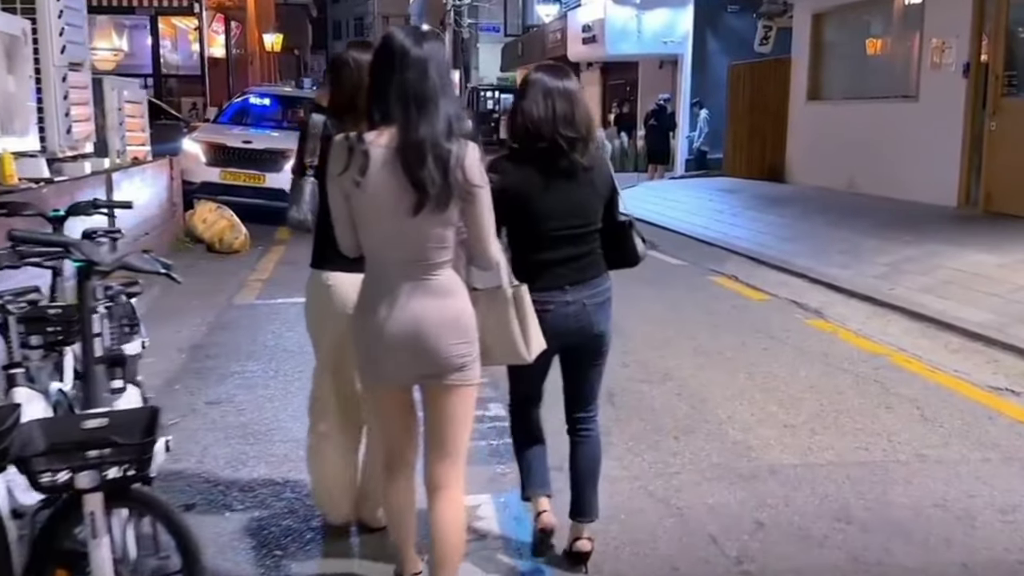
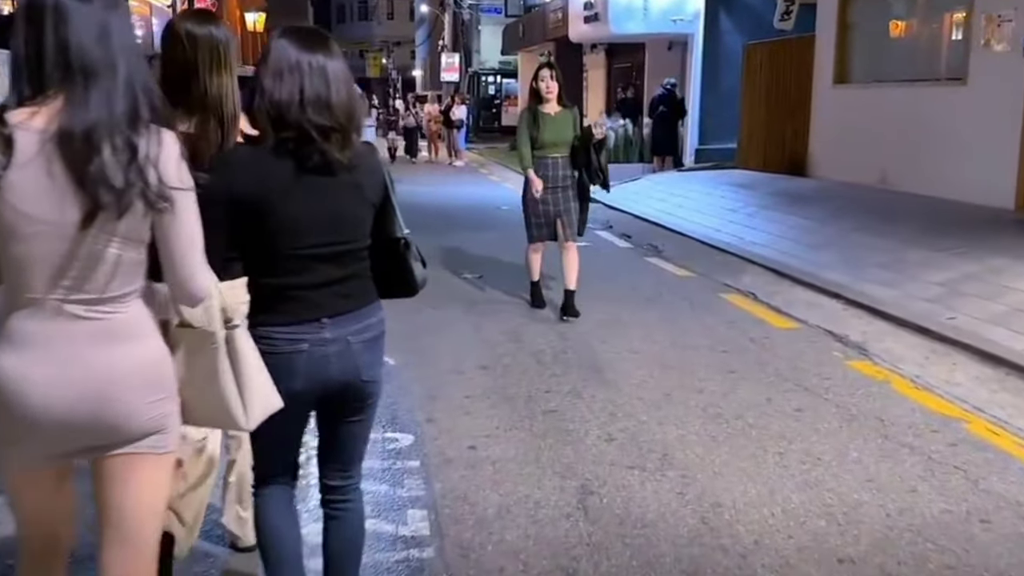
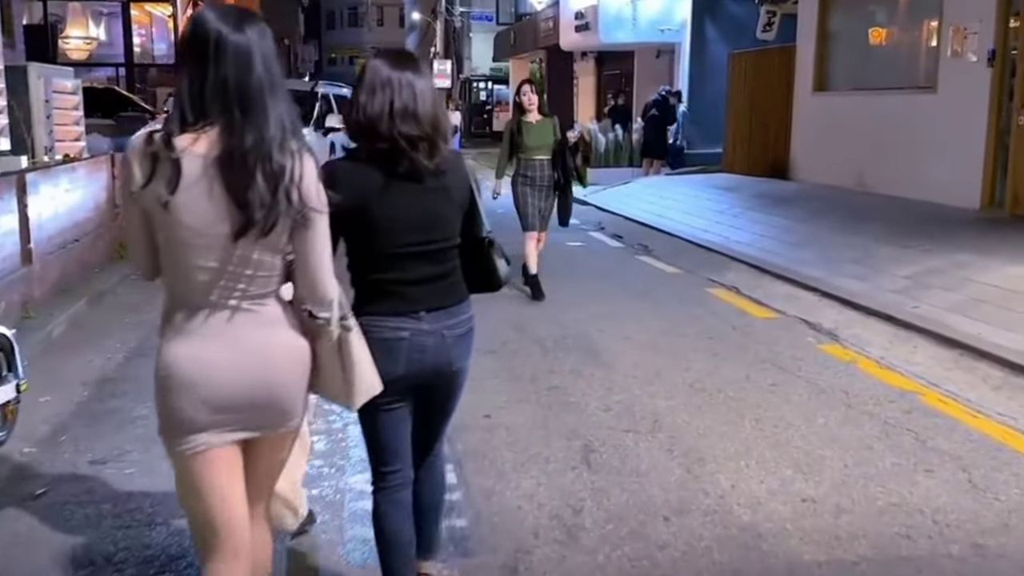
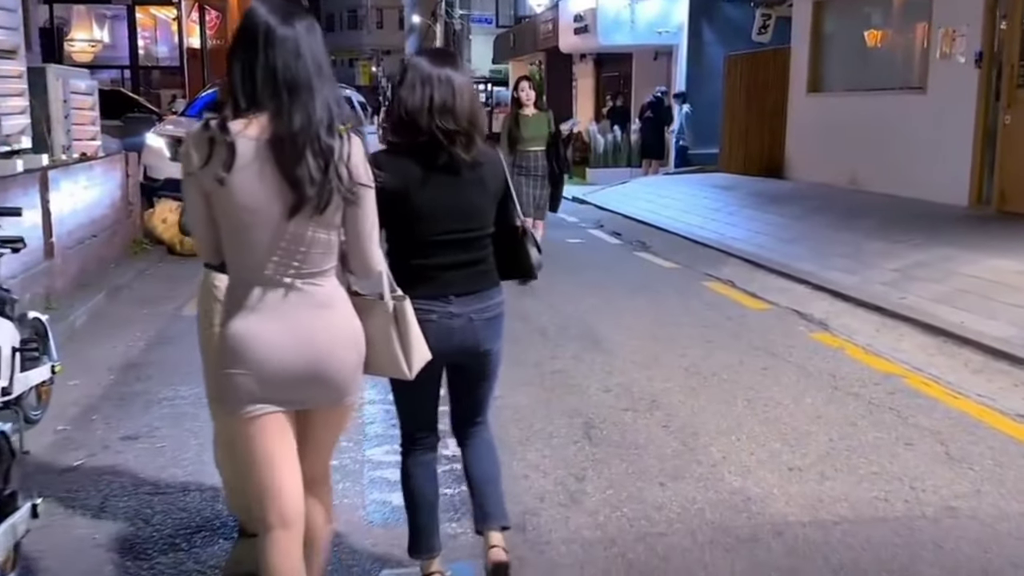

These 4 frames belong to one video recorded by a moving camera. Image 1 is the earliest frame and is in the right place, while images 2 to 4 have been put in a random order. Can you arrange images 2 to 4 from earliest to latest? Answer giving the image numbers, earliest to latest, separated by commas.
4, 3, 2
